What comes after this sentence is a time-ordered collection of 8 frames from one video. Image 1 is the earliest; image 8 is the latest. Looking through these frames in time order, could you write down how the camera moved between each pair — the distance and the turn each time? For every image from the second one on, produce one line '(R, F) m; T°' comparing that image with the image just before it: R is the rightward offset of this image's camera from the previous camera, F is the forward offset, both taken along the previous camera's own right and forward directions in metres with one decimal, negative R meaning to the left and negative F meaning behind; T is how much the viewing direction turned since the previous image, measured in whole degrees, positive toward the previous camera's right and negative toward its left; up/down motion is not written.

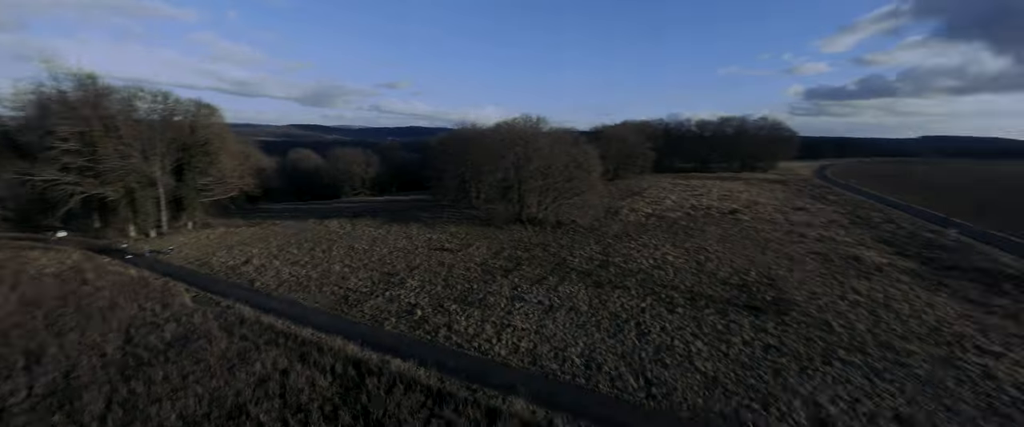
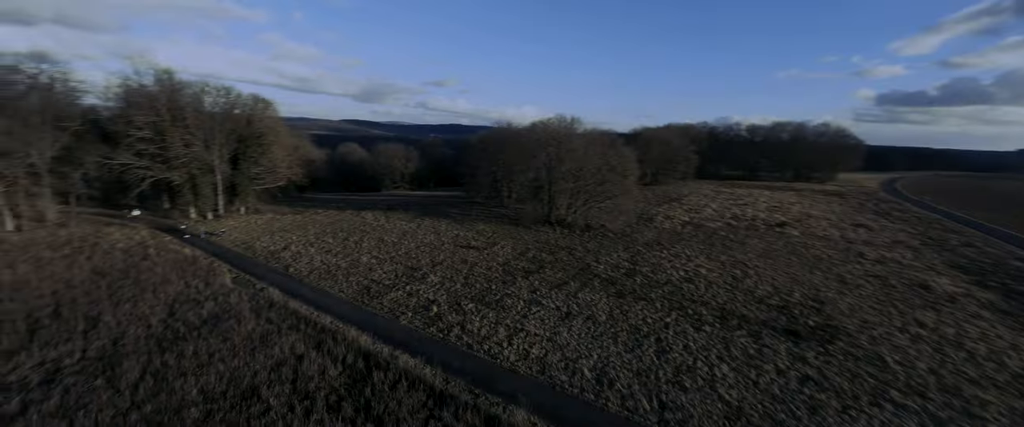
(+0.7, +0.4) m; -6°
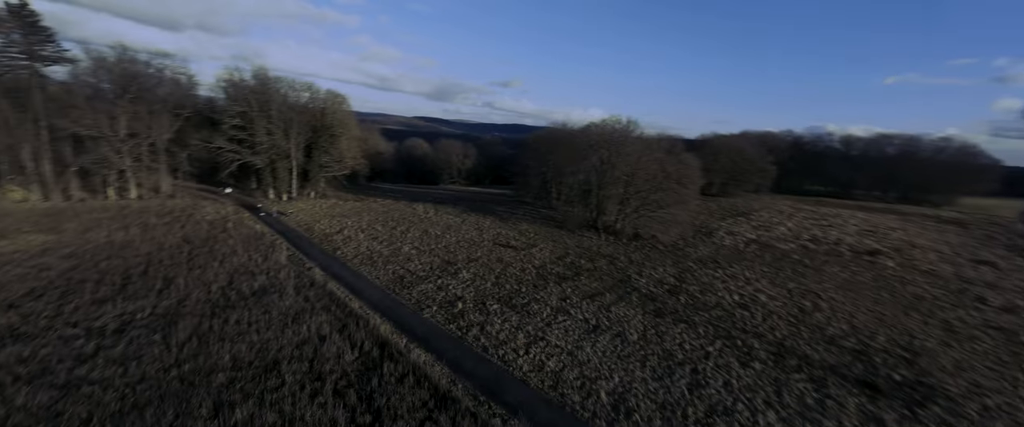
(+1.1, +0.8) m; -9°
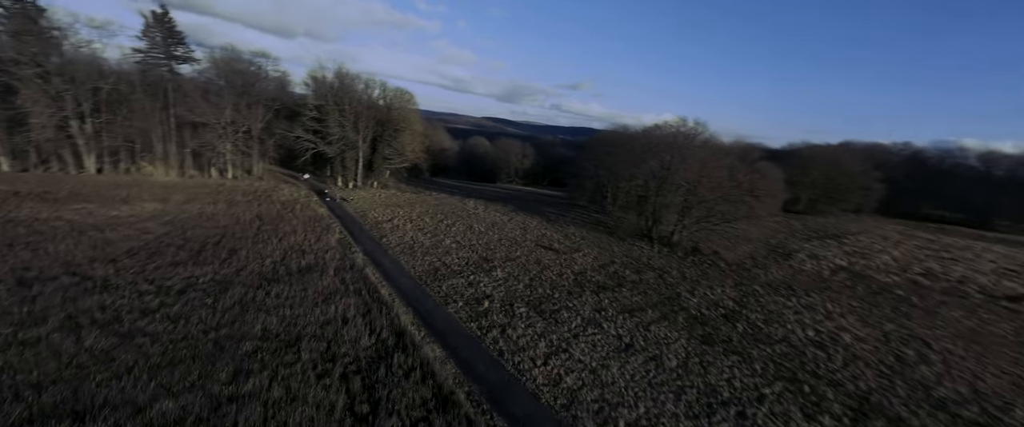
(+1.1, +1.0) m; -10°
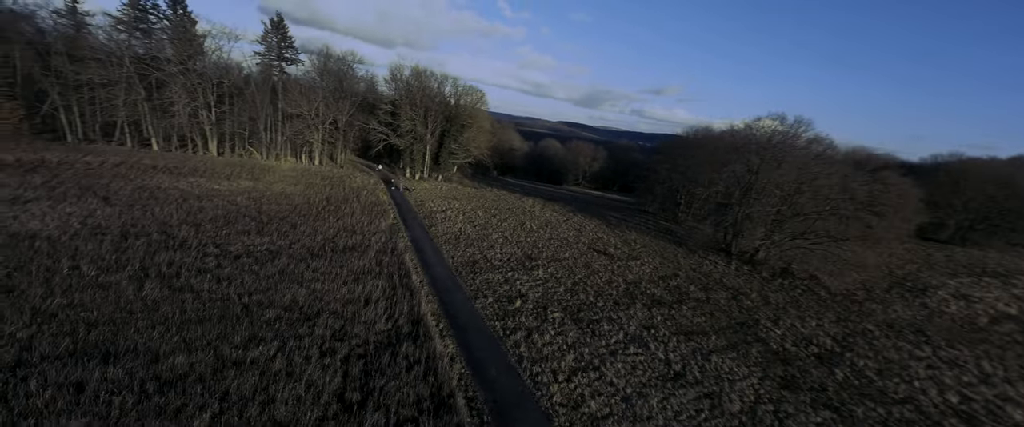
(+1.1, +1.6) m; -11°
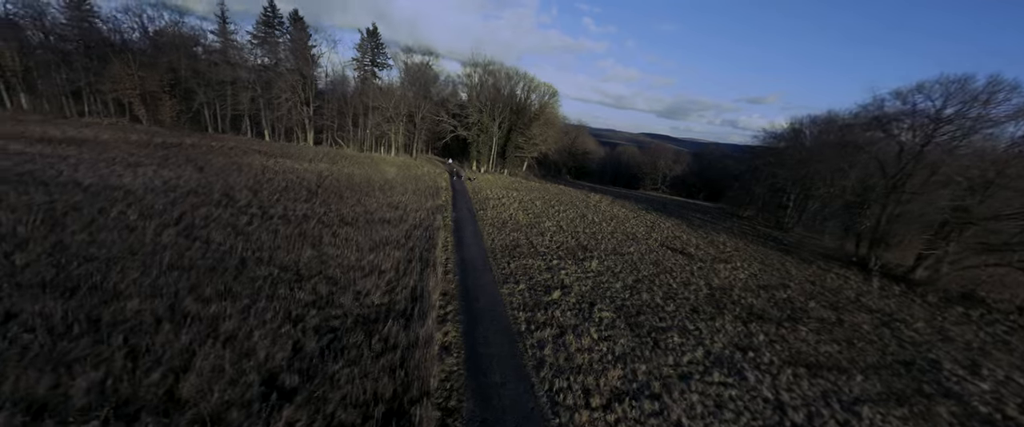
(+1.0, +3.2) m; -12°
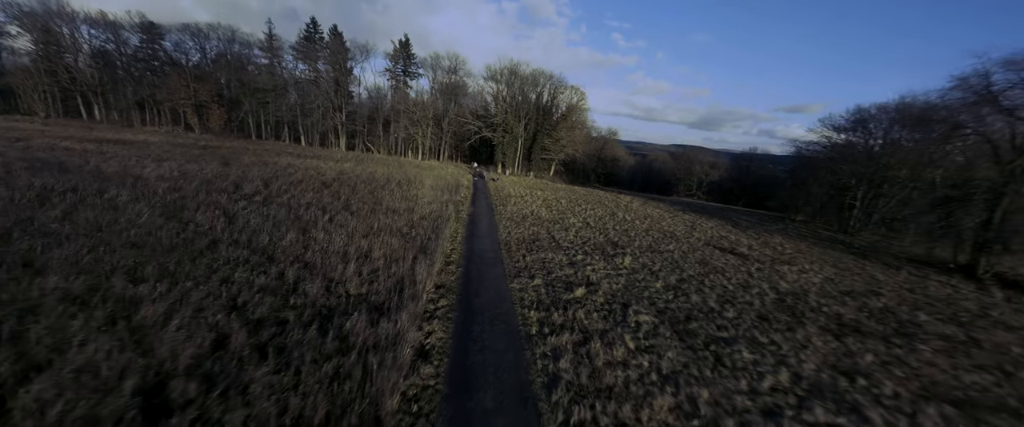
(+0.4, +2.1) m; -5°
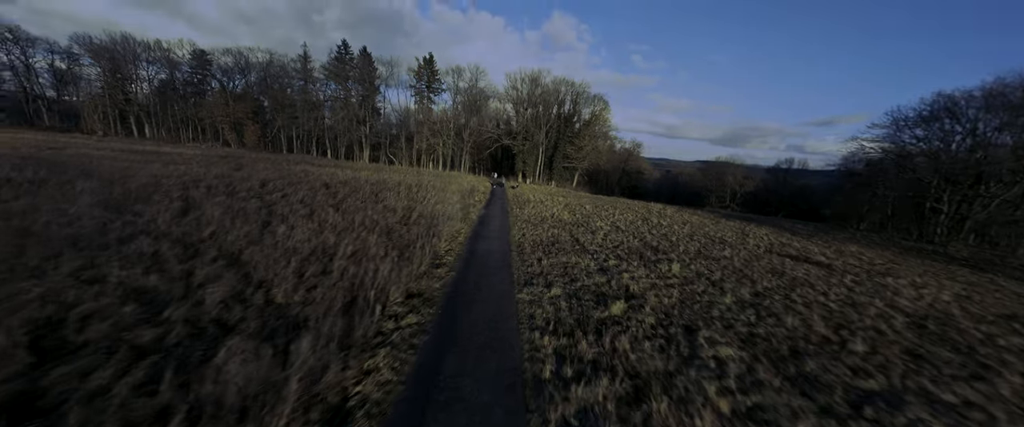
(+0.3, +2.6) m; -4°
